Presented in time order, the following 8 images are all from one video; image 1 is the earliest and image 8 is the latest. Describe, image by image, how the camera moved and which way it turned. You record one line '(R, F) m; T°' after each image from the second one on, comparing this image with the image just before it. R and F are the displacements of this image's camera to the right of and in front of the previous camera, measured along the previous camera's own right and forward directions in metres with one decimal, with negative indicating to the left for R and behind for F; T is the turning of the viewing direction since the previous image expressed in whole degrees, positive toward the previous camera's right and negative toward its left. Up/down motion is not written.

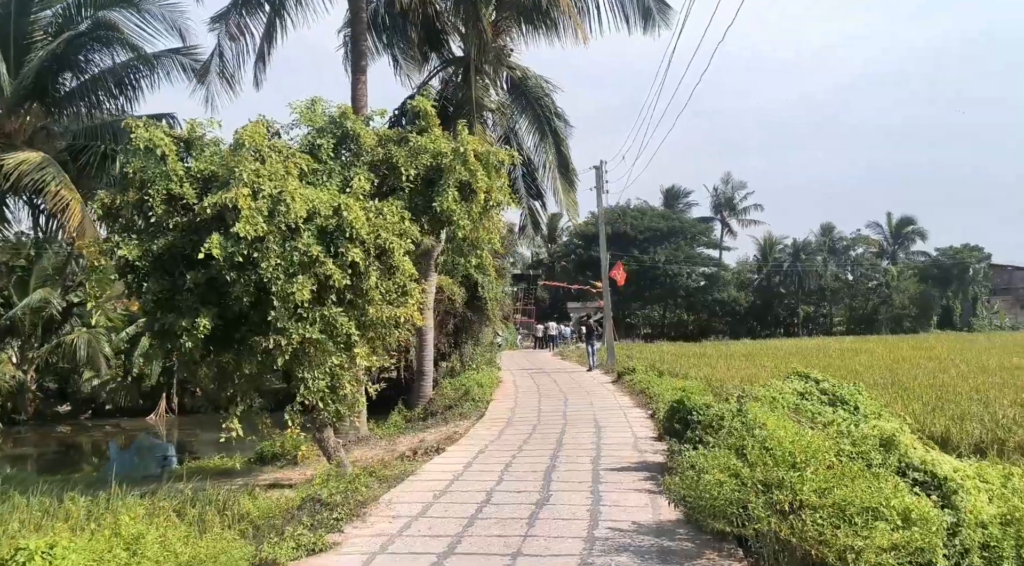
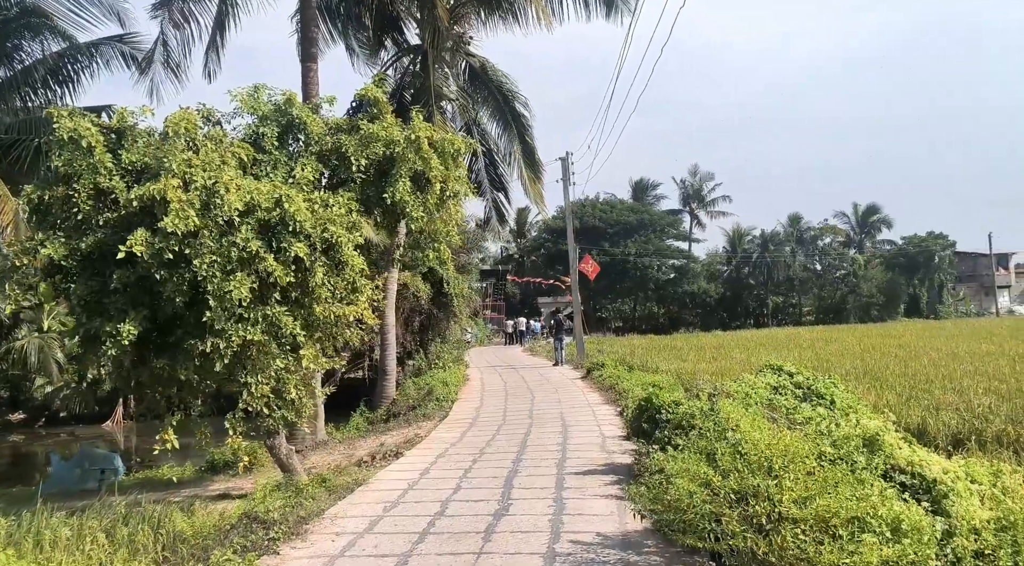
(+0.1, +0.4) m; +2°
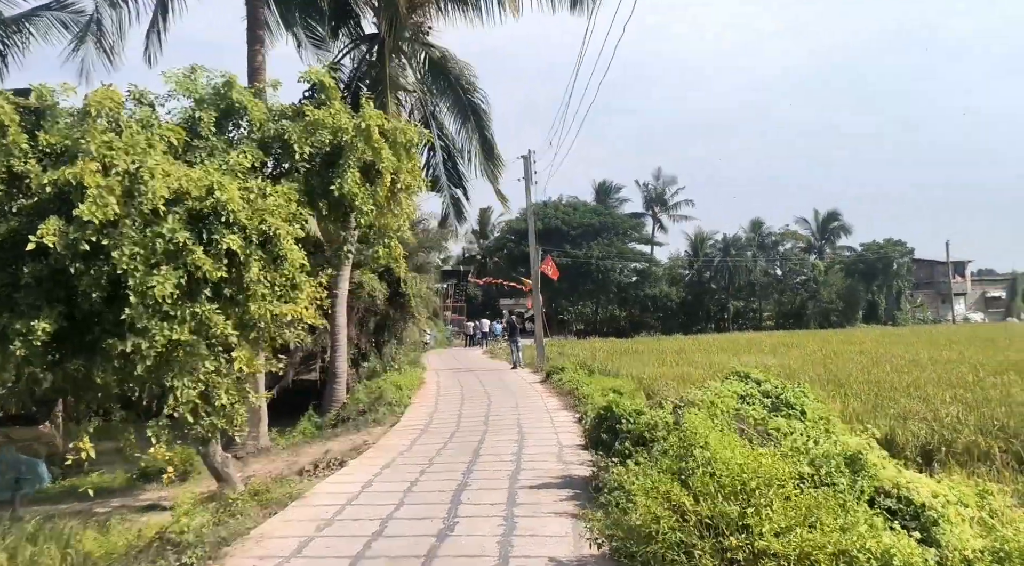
(+0.1, +0.5) m; +3°
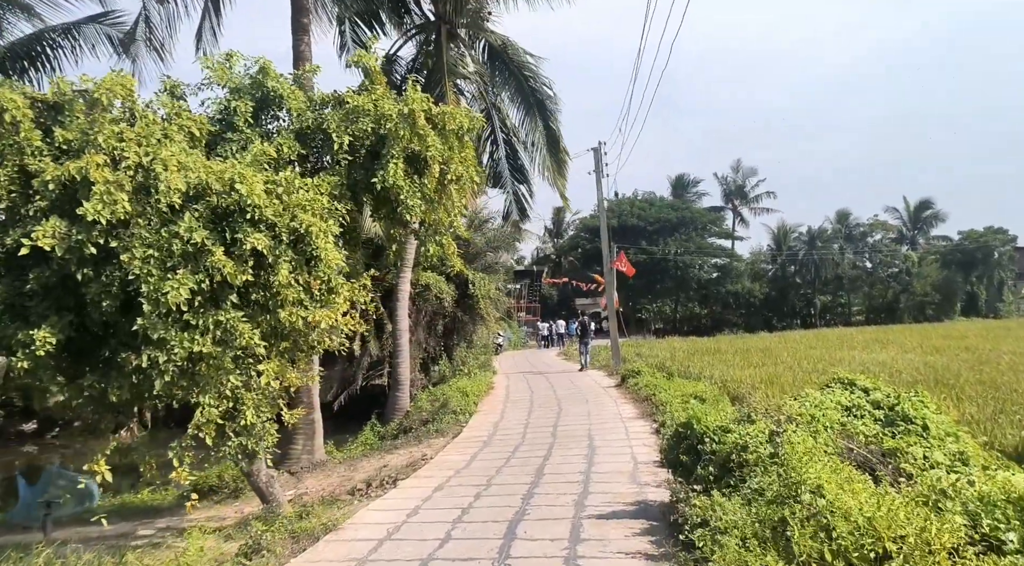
(+0.1, +0.8) m; -6°
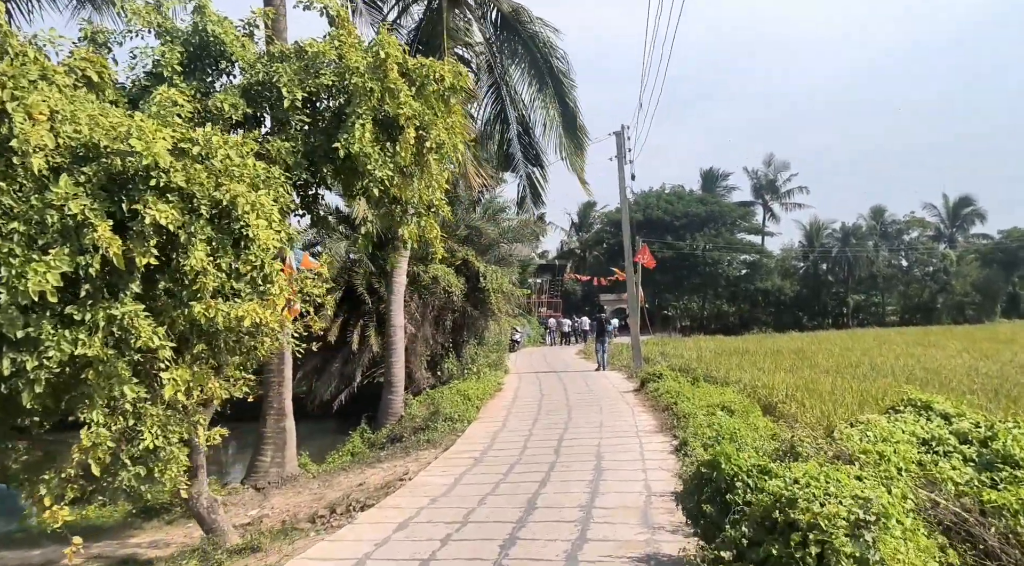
(+0.3, +1.3) m; -2°
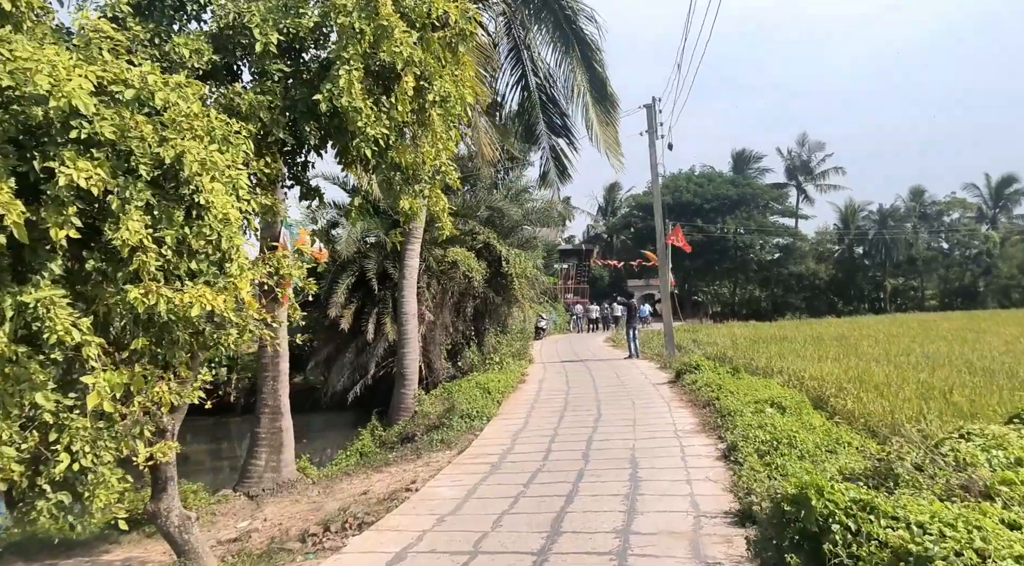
(0.0, +1.0) m; -2°
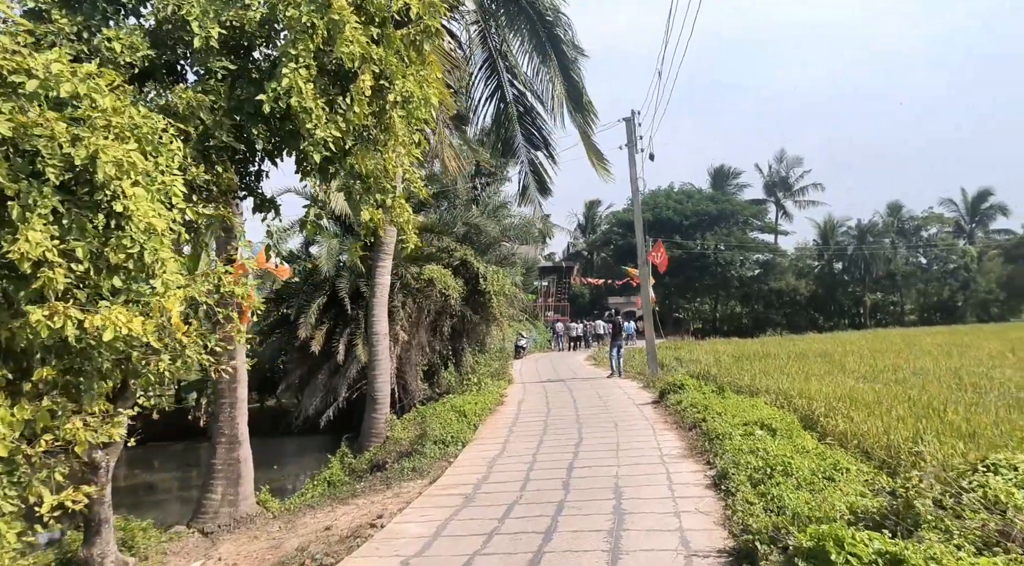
(+0.1, +0.5) m; +1°
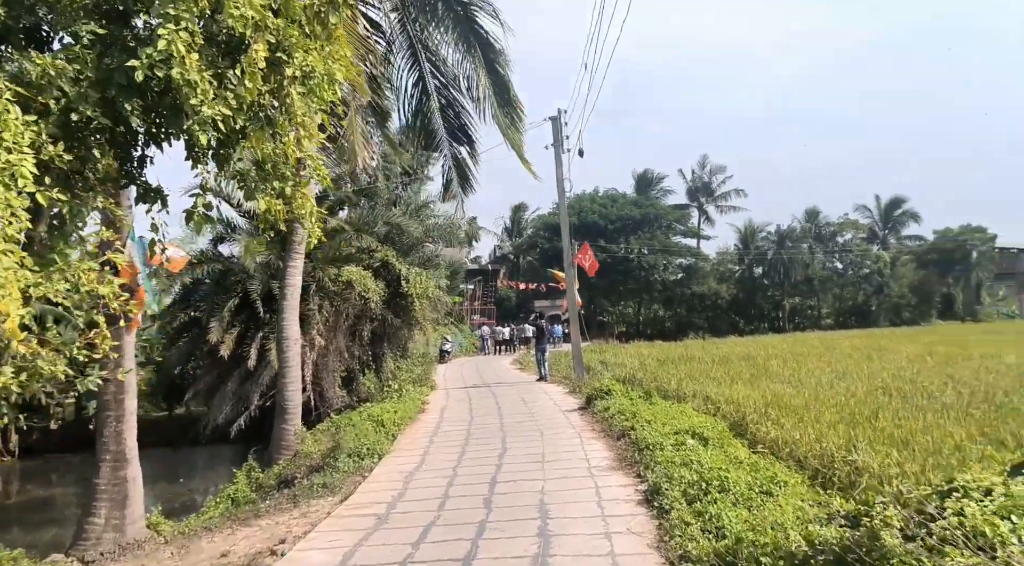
(+0.1, +0.5) m; +6°
